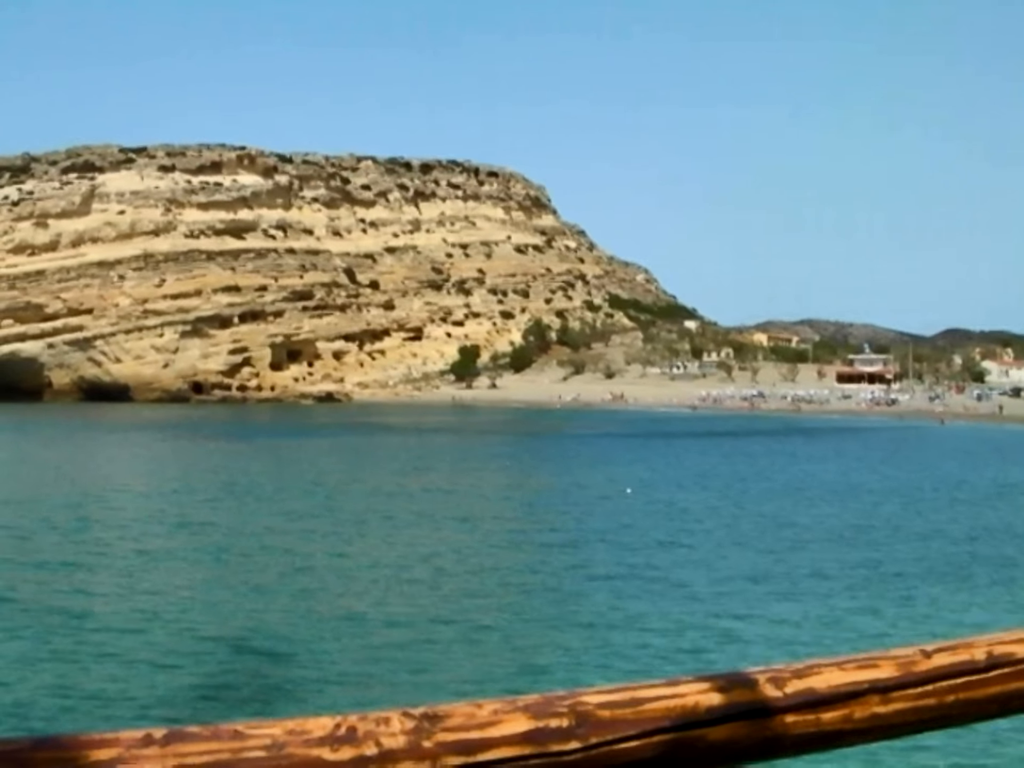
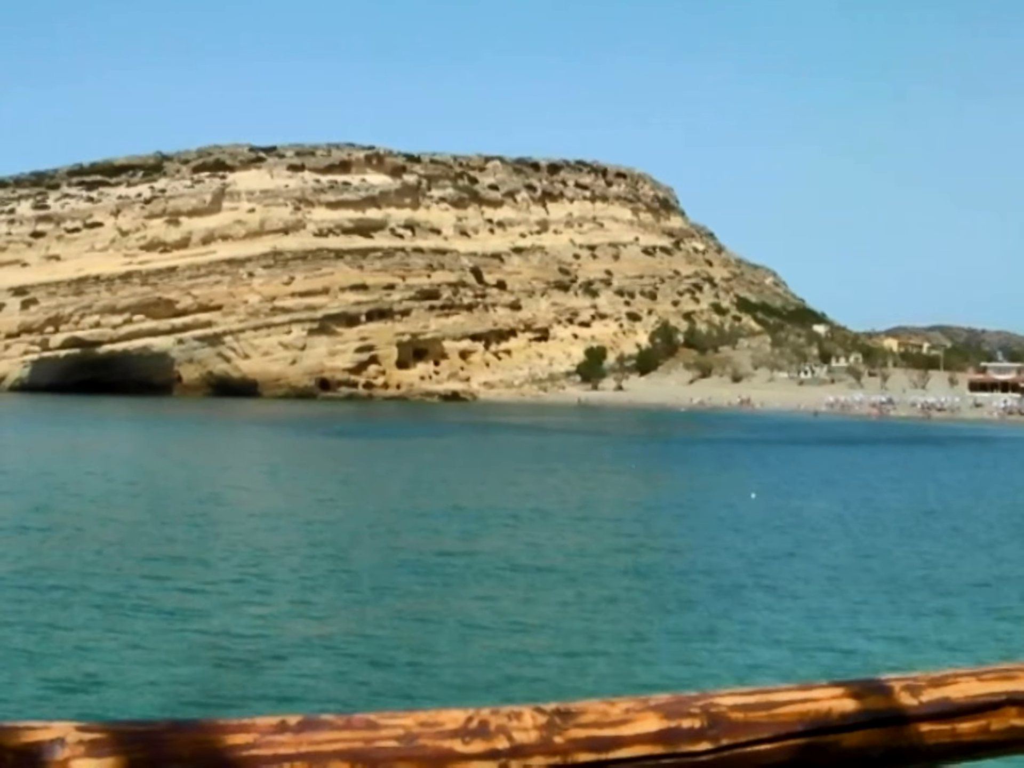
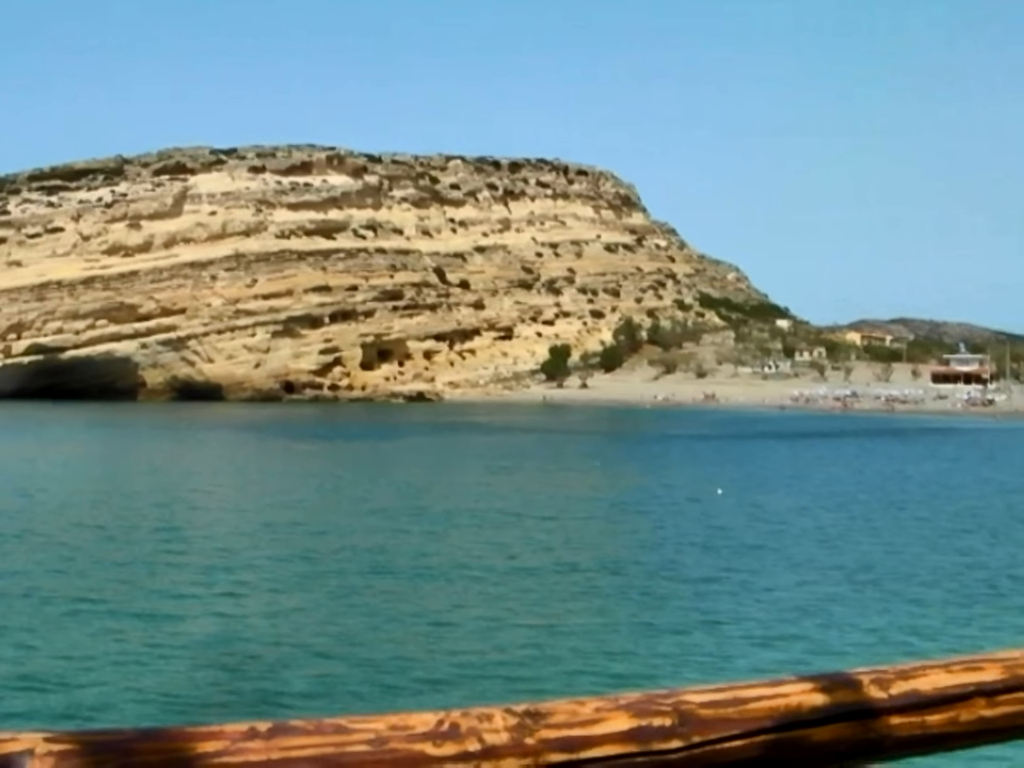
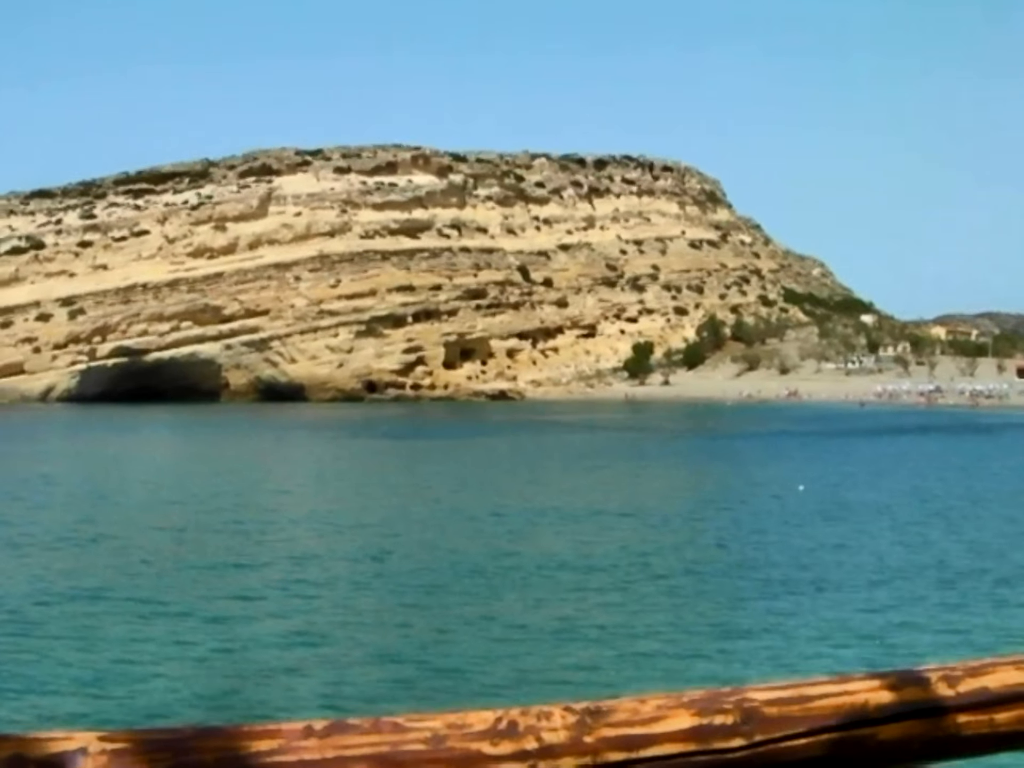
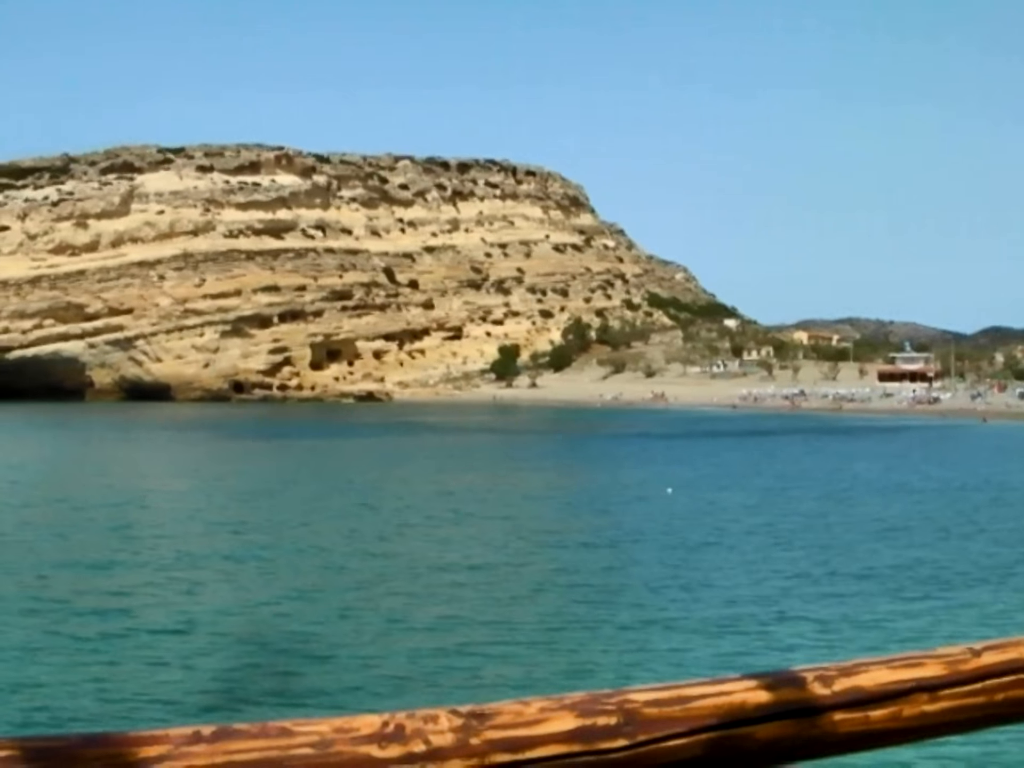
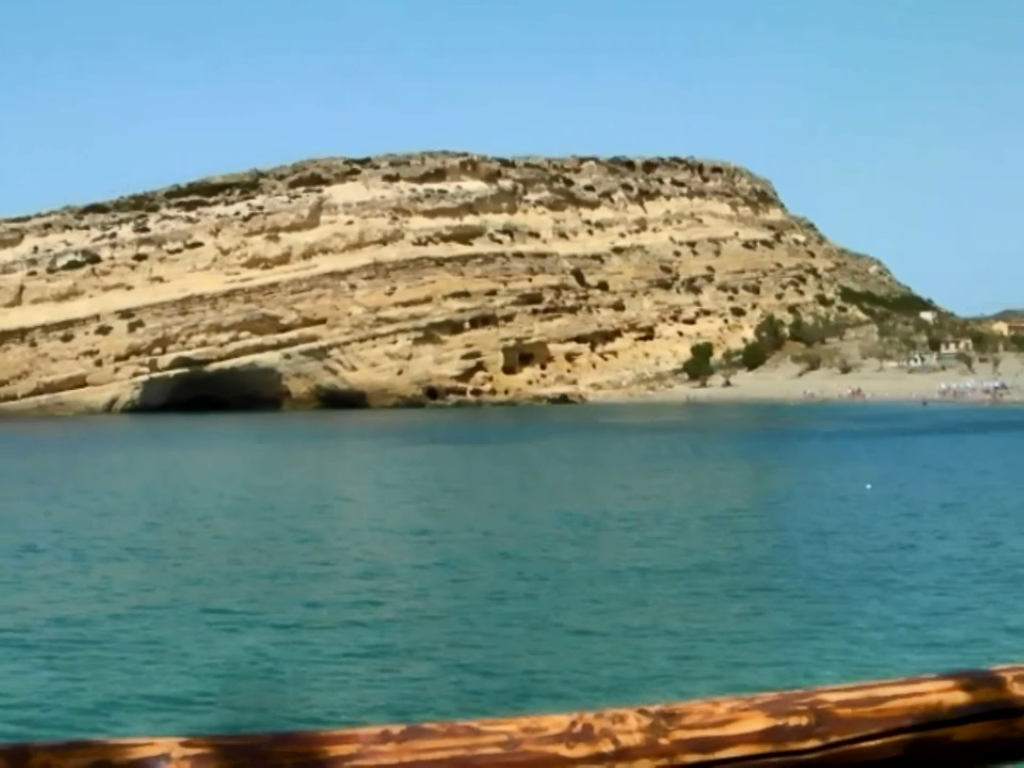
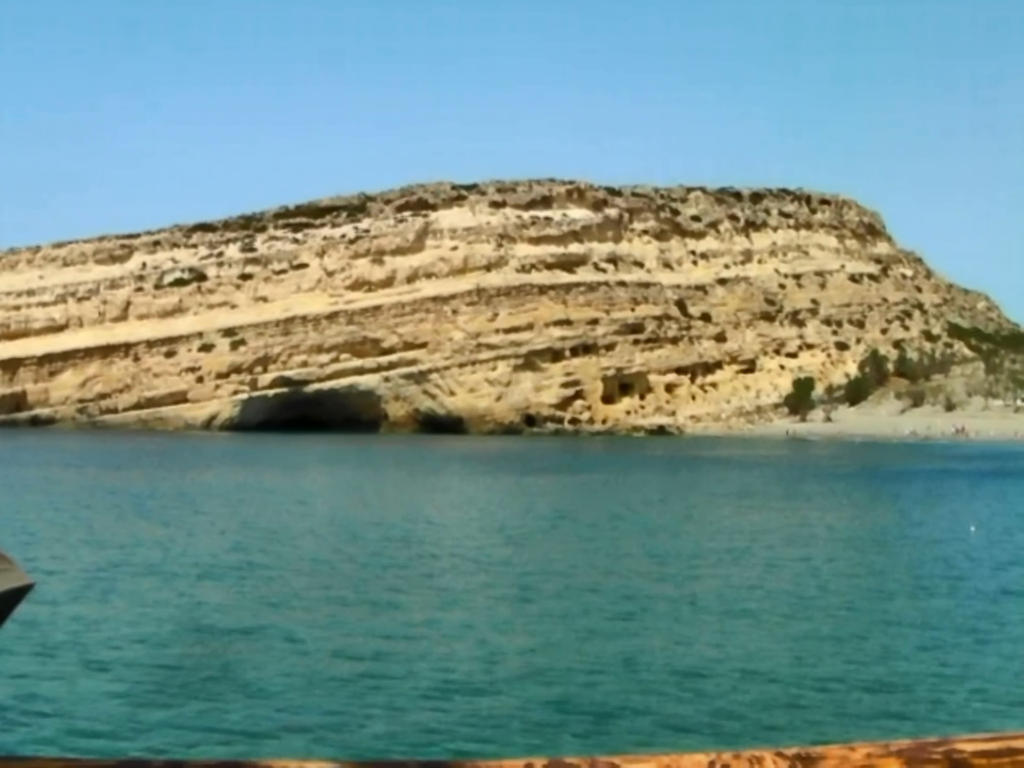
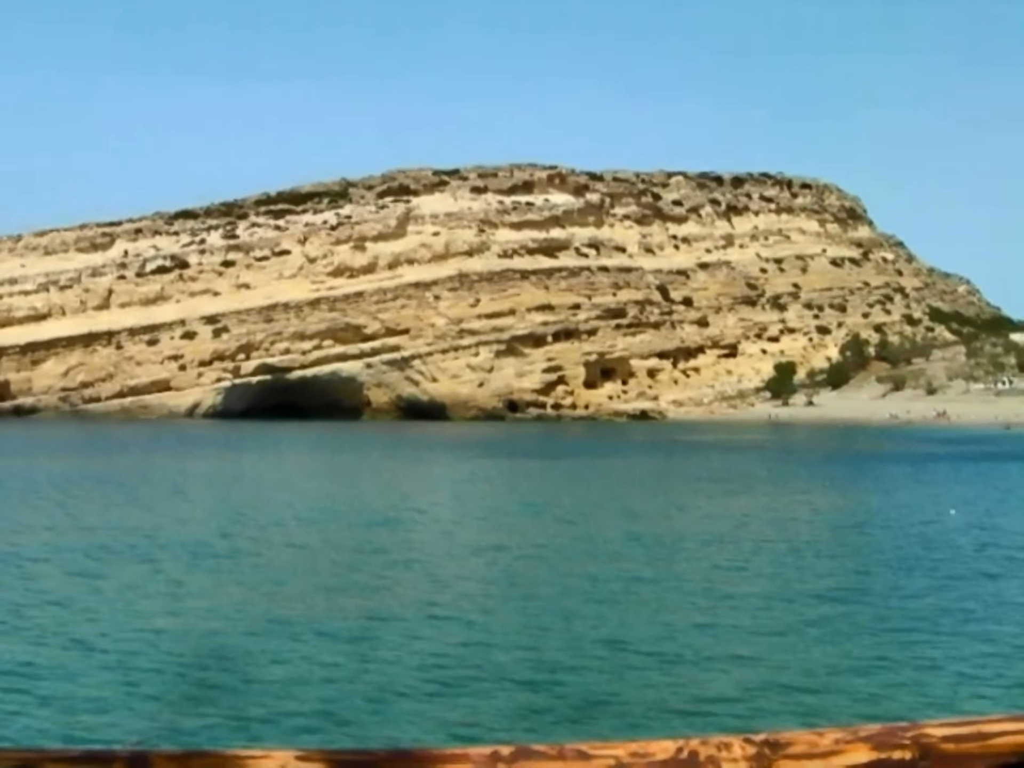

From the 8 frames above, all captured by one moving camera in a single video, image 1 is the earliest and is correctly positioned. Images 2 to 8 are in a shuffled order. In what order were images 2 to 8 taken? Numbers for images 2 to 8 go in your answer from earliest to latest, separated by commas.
5, 3, 2, 4, 6, 8, 7
